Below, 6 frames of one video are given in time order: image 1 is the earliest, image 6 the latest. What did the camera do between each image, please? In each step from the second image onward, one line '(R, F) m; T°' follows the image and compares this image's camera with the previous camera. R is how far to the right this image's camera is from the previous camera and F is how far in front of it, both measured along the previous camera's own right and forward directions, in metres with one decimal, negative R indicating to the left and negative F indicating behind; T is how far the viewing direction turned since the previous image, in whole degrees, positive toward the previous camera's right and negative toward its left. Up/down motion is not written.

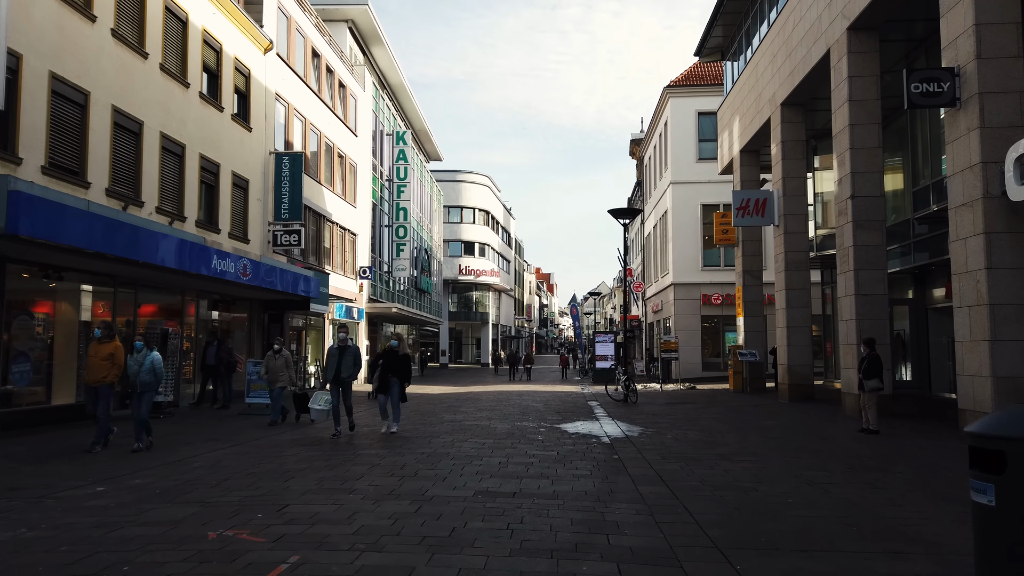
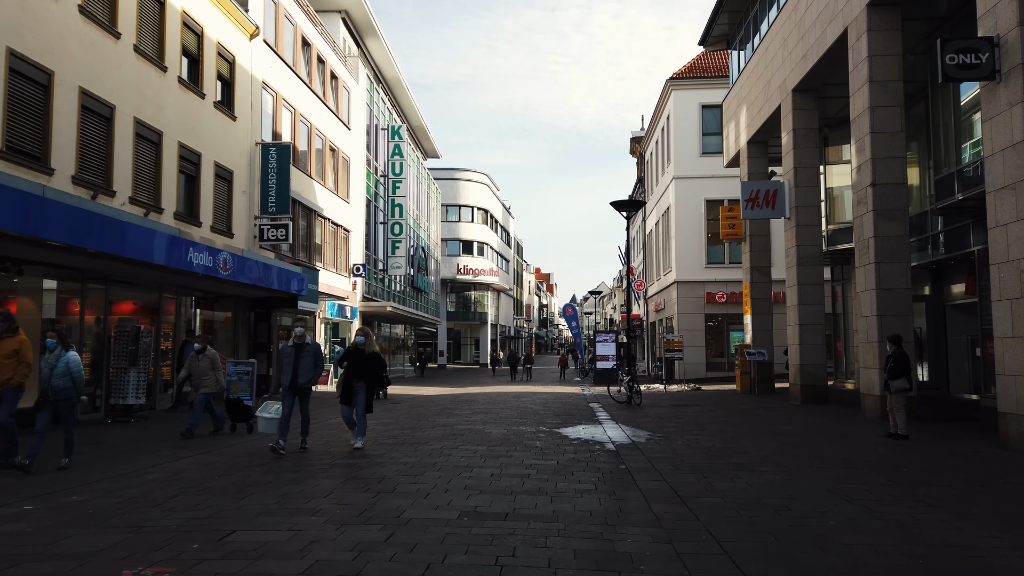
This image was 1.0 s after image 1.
(+0.1, +1.0) m; 0°
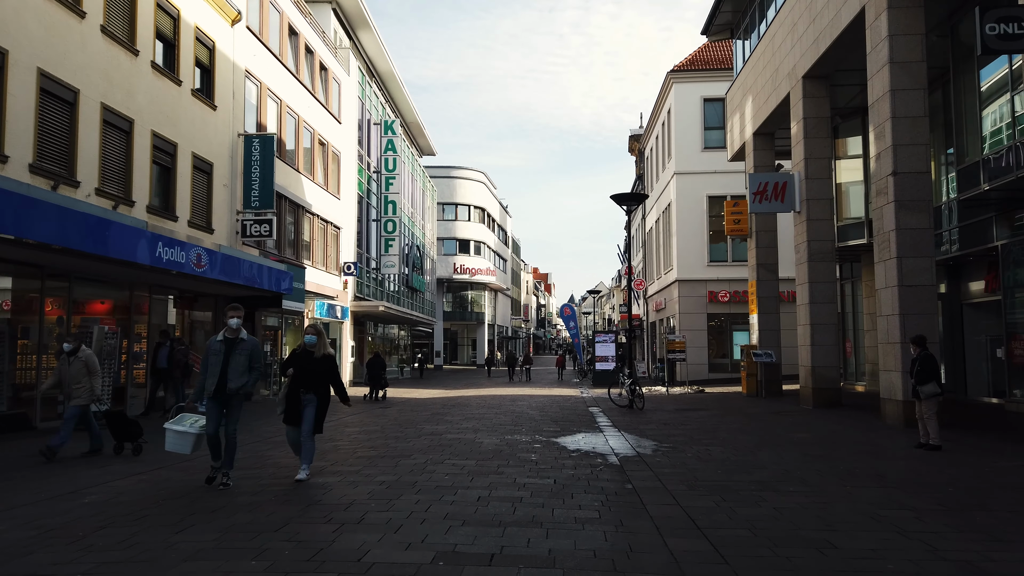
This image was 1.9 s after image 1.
(+0.1, +1.1) m; 0°
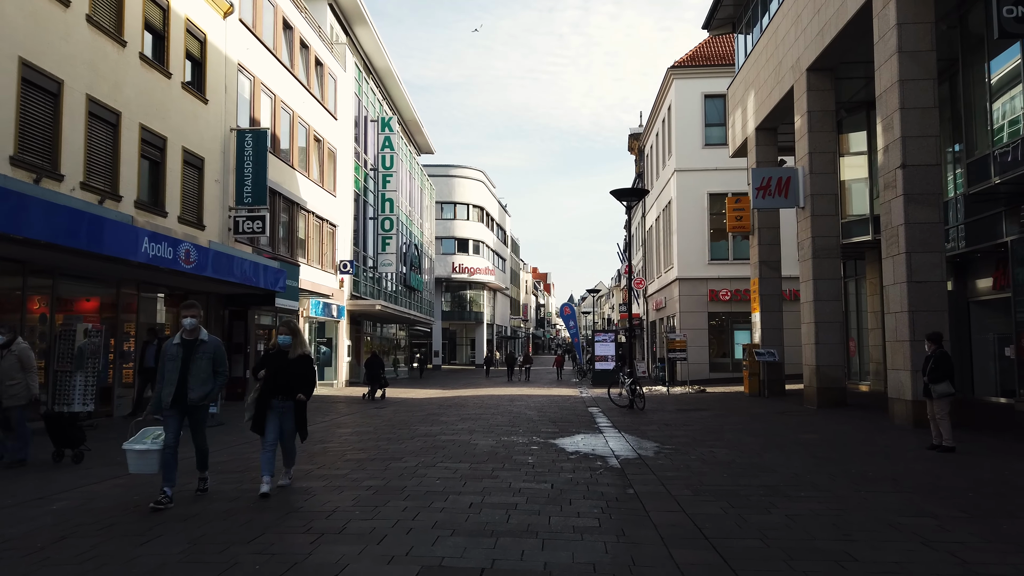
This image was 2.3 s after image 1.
(0.0, +0.4) m; 0°
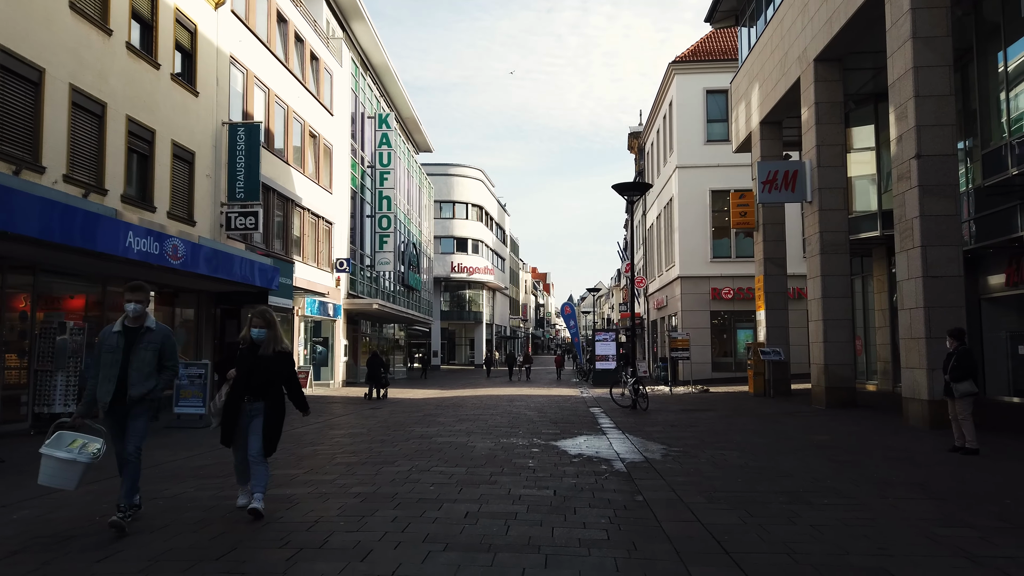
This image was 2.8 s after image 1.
(0.0, +0.5) m; 0°
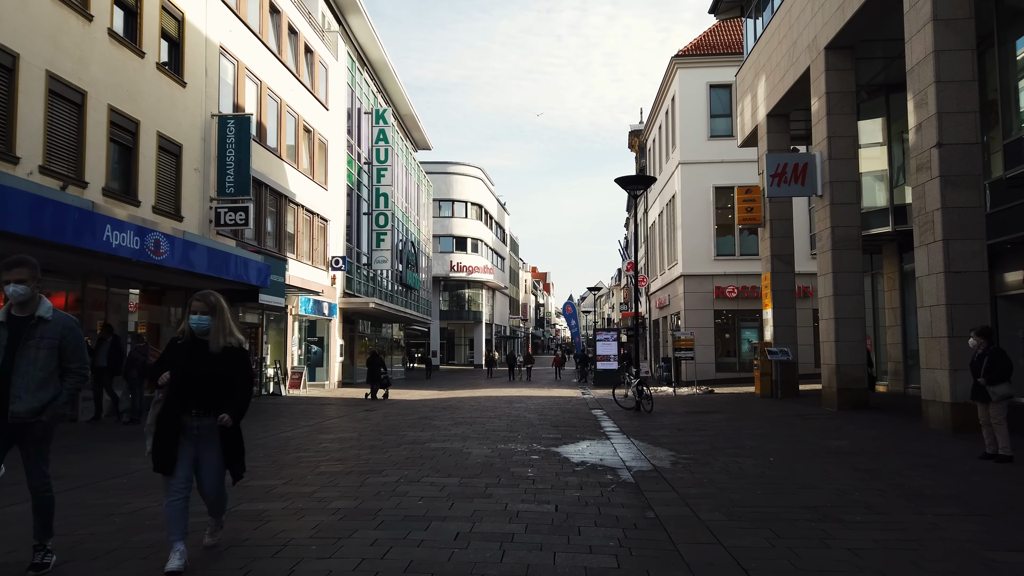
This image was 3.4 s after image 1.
(0.0, +0.7) m; 0°
